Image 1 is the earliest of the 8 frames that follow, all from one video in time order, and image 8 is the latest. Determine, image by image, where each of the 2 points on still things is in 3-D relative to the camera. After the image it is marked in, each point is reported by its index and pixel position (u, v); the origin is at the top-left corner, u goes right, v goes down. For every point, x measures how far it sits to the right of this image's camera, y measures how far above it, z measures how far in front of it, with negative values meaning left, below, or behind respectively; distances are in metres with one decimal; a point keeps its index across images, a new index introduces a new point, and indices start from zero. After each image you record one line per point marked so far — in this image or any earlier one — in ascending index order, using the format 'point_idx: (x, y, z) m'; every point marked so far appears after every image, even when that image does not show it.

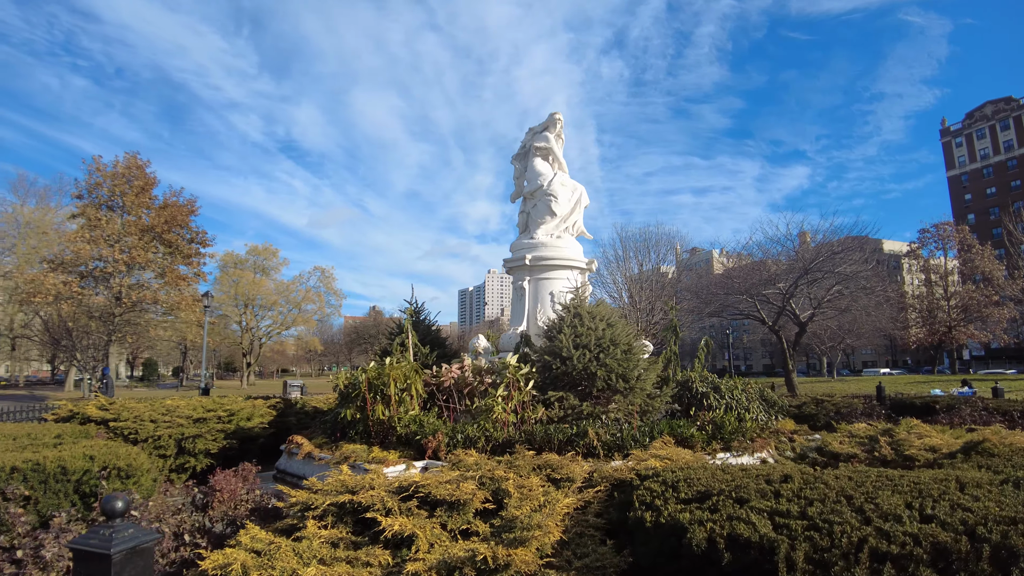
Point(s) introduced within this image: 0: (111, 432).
0: (-6.3, -2.2, +9.2) m
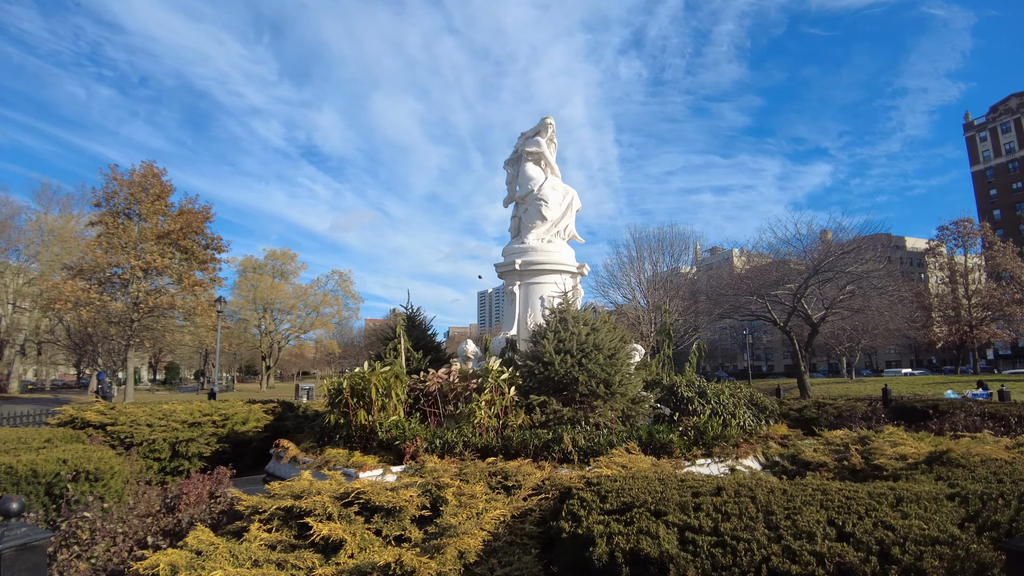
0: (-6.5, -2.3, +9.4) m
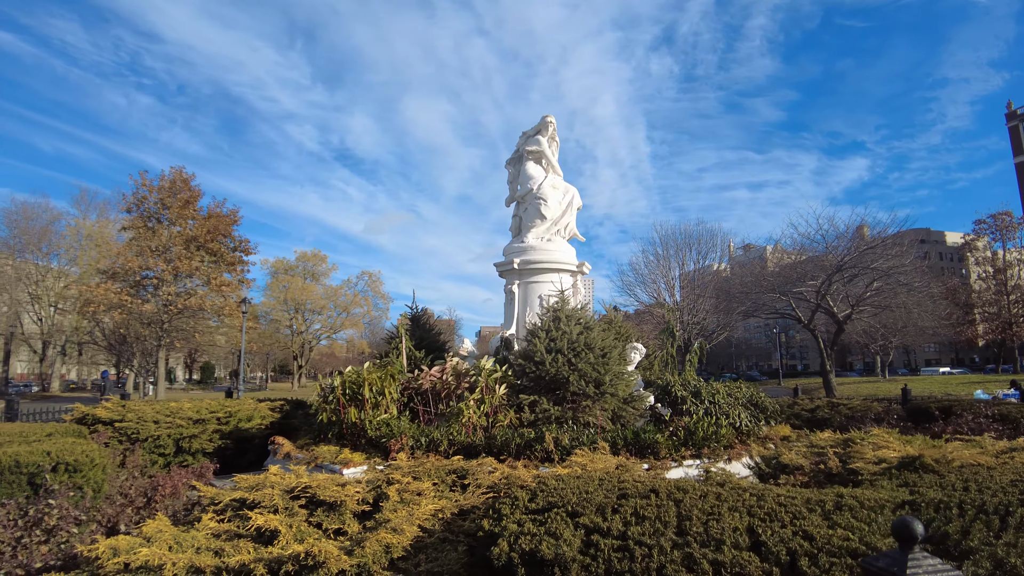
0: (-6.6, -2.4, +9.7) m
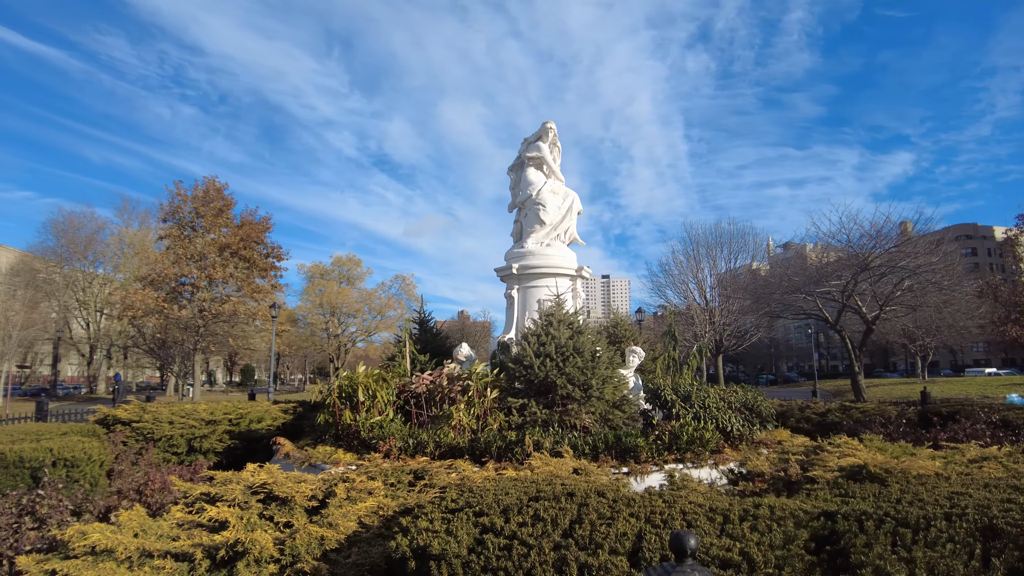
0: (-6.7, -2.5, +10.2) m
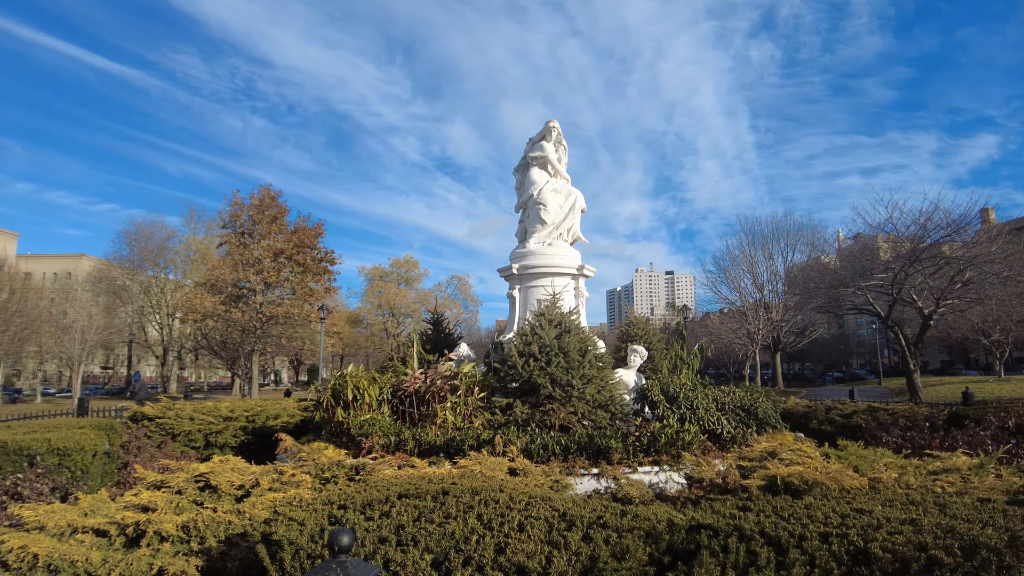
0: (-6.7, -2.6, +10.9) m
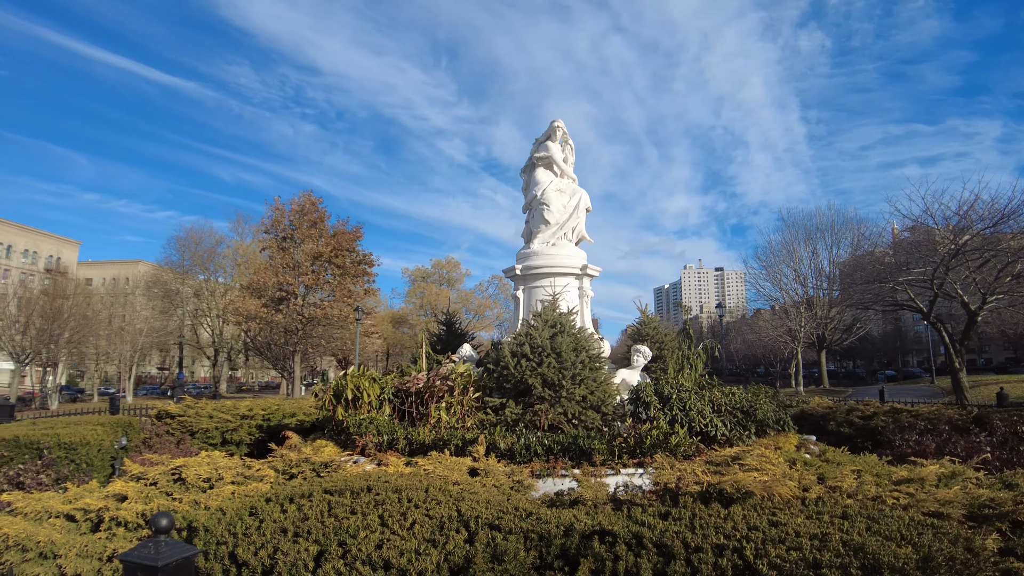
0: (-6.6, -2.7, +11.5) m
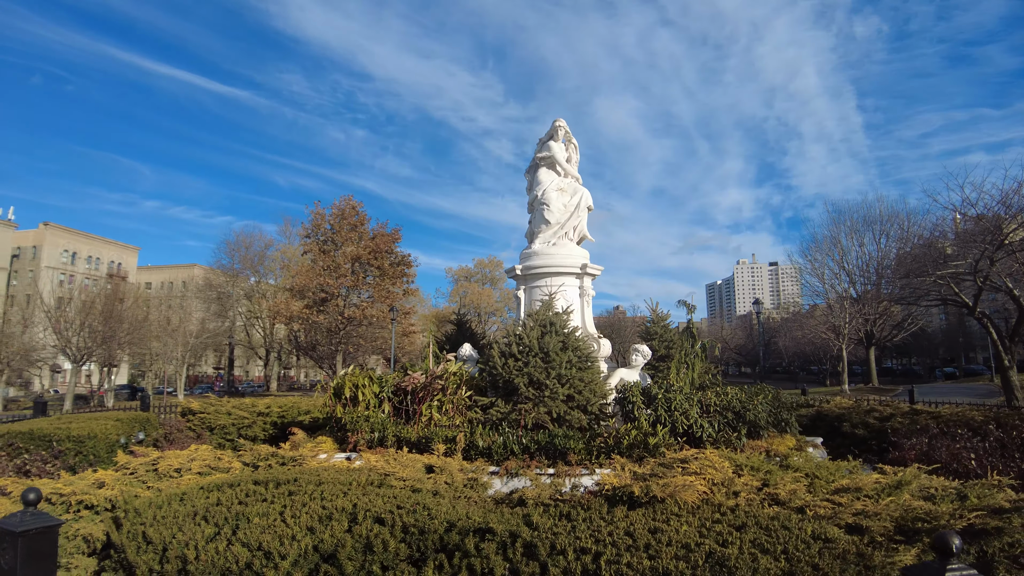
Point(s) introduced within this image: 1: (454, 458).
0: (-6.5, -2.8, +12.1) m
1: (-0.6, -1.8, +6.3) m
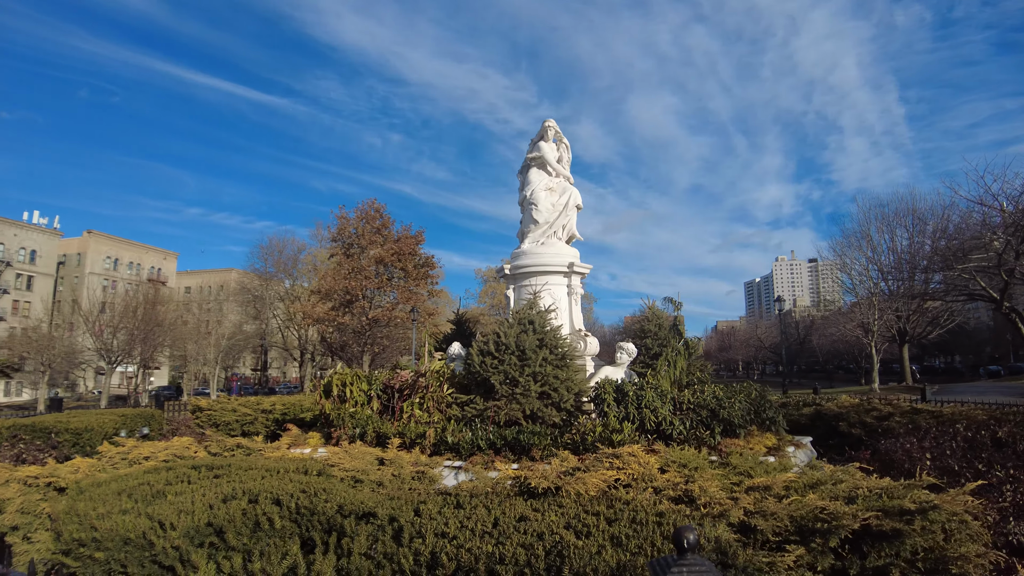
0: (-6.7, -2.8, +12.6) m
1: (-1.0, -1.8, +6.5) m
